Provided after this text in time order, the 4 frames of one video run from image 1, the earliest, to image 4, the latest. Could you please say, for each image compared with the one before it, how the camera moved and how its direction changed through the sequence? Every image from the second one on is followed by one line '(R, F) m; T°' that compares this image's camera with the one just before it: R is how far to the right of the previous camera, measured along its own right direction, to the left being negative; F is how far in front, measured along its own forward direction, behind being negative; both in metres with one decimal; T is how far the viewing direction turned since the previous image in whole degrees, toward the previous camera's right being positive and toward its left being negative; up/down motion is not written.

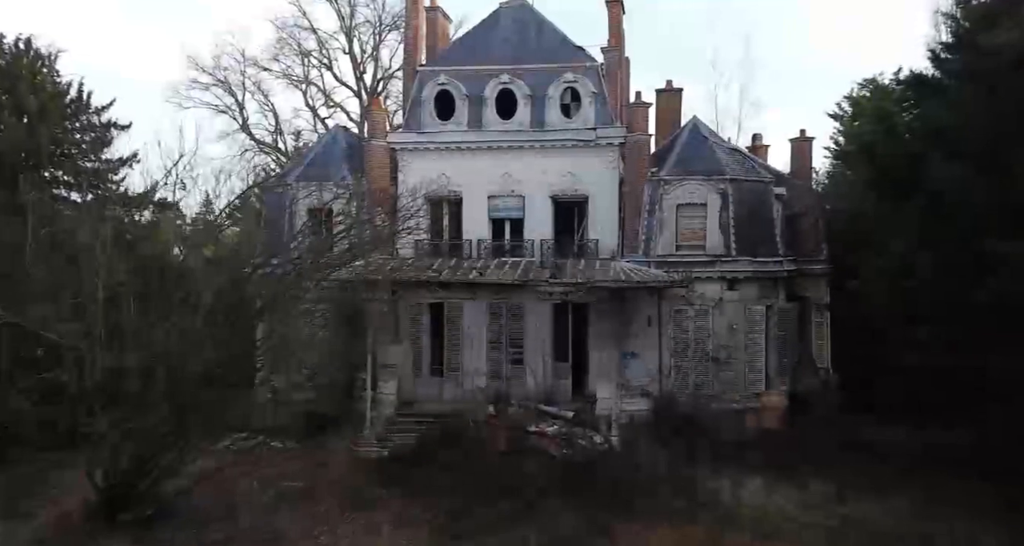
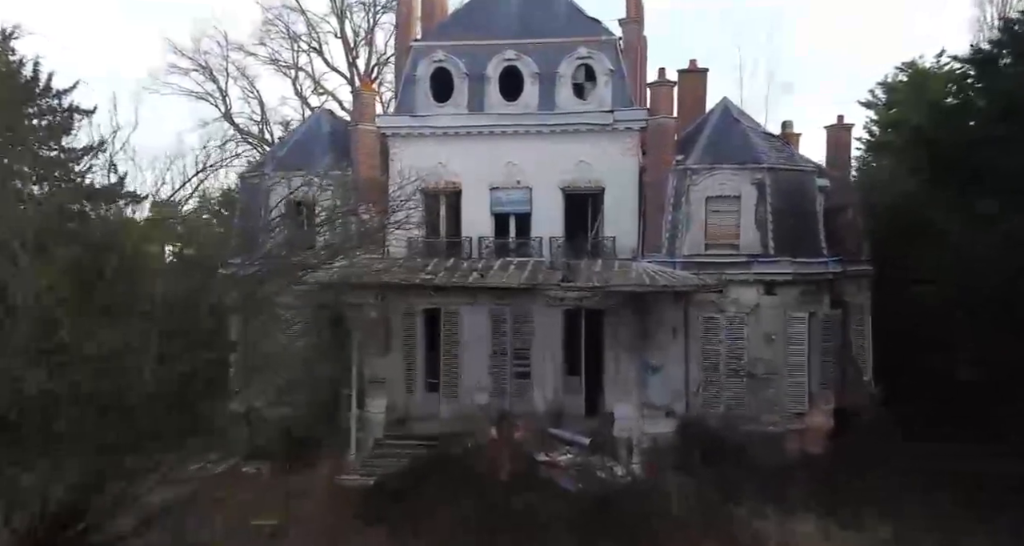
(-0.1, +3.1) m; 0°
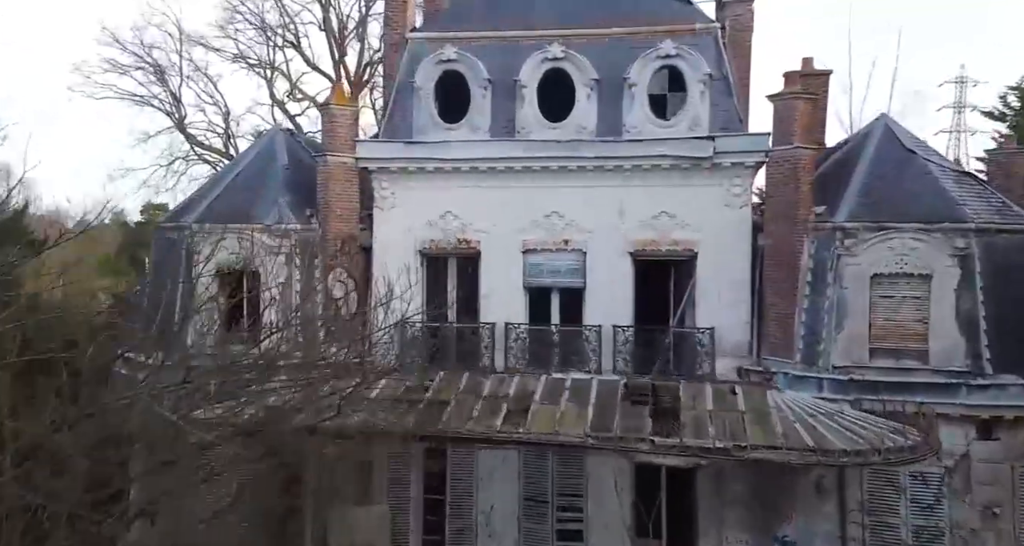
(-0.6, +8.1) m; -1°
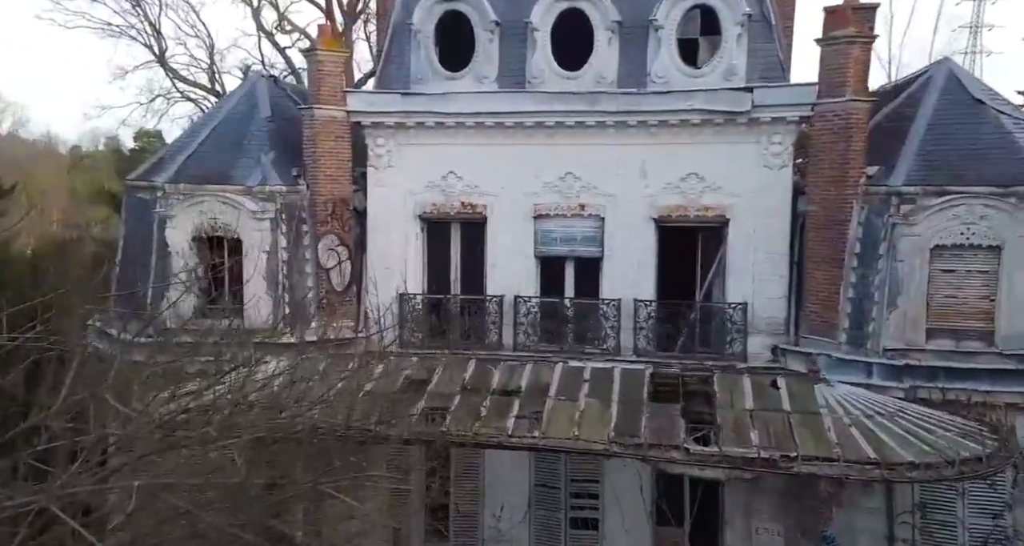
(-0.1, +1.7) m; 0°
